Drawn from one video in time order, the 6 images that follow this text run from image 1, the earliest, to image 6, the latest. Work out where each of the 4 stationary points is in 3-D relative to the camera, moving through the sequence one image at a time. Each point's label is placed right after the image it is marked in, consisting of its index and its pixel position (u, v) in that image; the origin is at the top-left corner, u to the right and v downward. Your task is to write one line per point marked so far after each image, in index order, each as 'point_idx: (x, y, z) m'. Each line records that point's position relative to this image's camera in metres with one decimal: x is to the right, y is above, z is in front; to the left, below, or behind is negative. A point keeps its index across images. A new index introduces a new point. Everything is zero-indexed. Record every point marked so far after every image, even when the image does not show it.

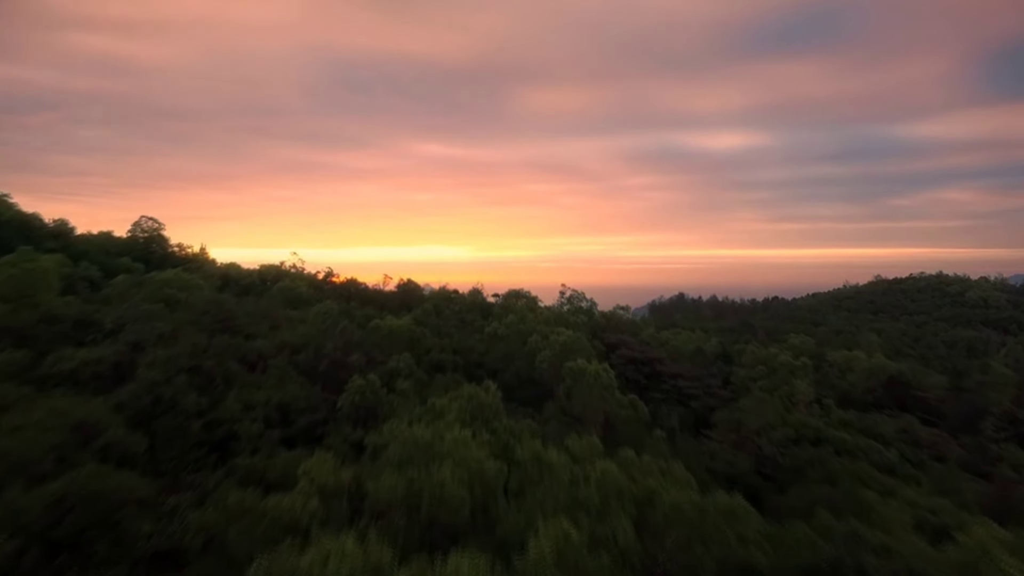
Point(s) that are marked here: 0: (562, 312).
0: (+1.8, -0.9, +14.9) m
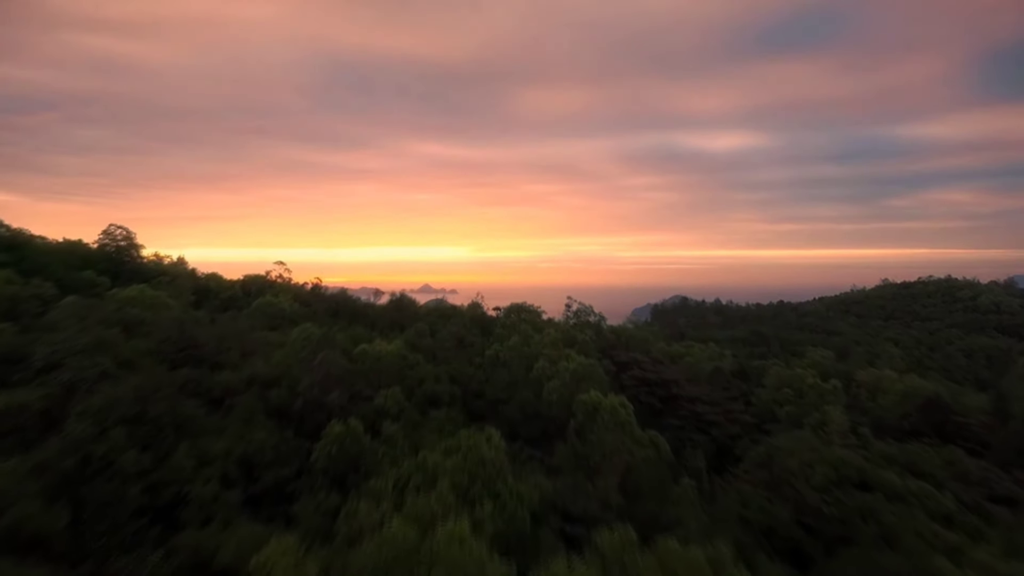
0: (+1.9, -1.3, +13.7) m
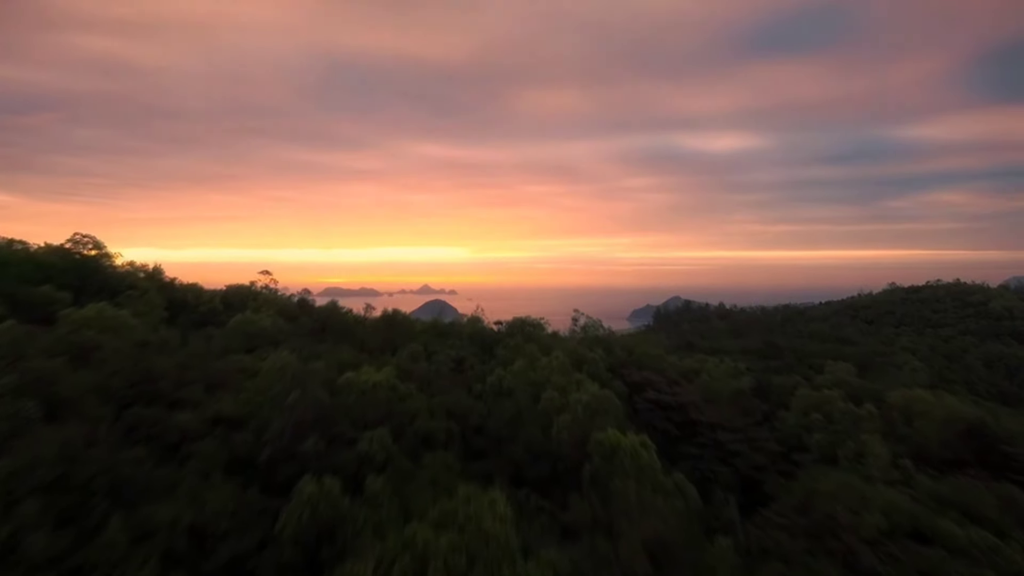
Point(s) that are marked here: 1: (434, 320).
0: (+2.0, -1.7, +12.7) m
1: (-2.3, -1.0, +12.4) m
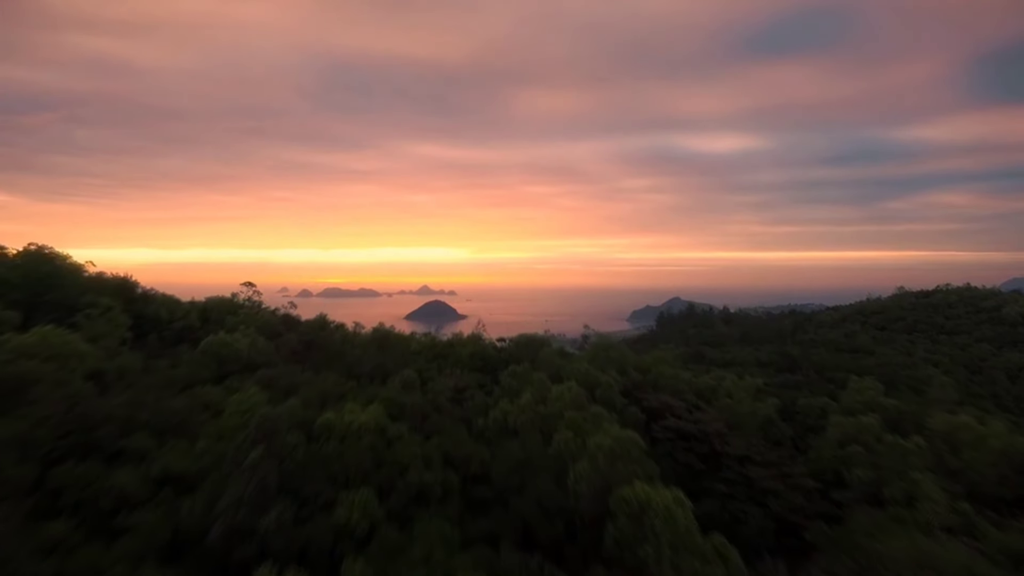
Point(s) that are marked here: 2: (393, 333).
0: (+2.1, -2.2, +11.5) m
1: (-2.1, -1.4, +11.2) m
2: (-3.2, -1.2, +11.0) m
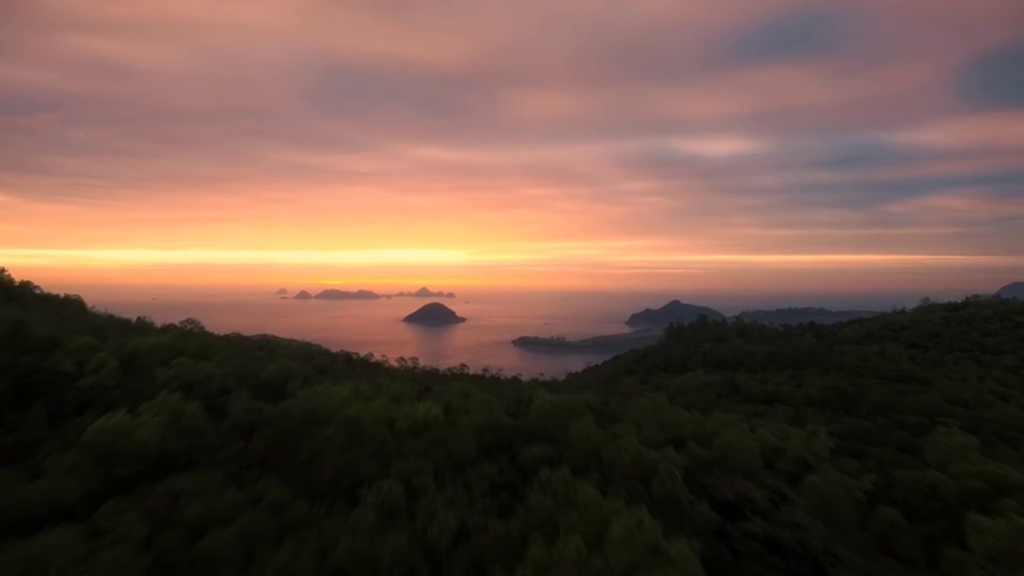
0: (+2.6, -3.2, +8.5) m
1: (-1.7, -2.4, +8.1) m
2: (-2.7, -2.2, +8.0) m
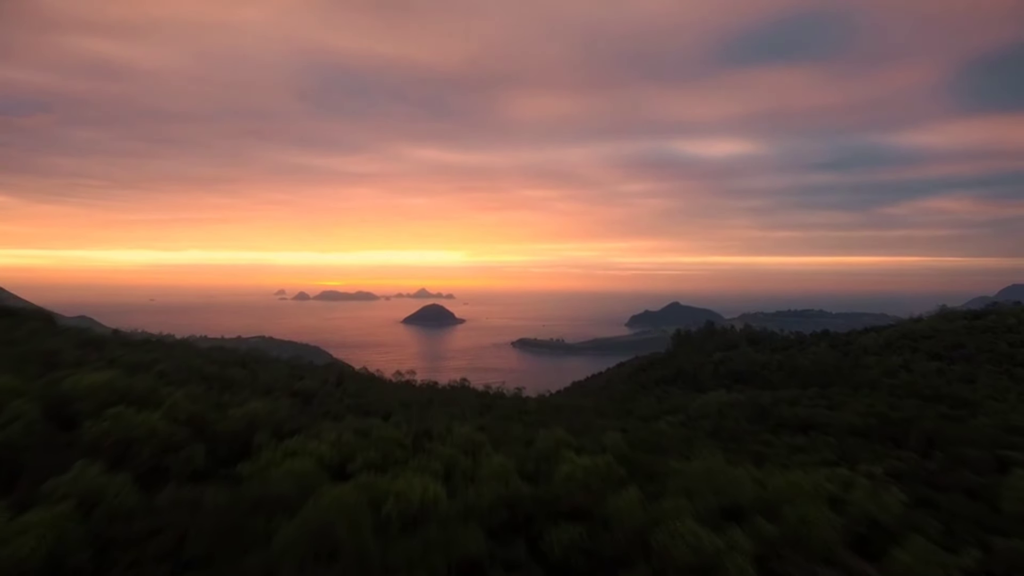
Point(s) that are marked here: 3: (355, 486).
0: (+2.9, -3.8, +6.6) m
1: (-1.3, -3.0, +6.3) m
2: (-2.4, -2.7, +6.1) m
3: (-2.3, -2.8, +6.2) m
